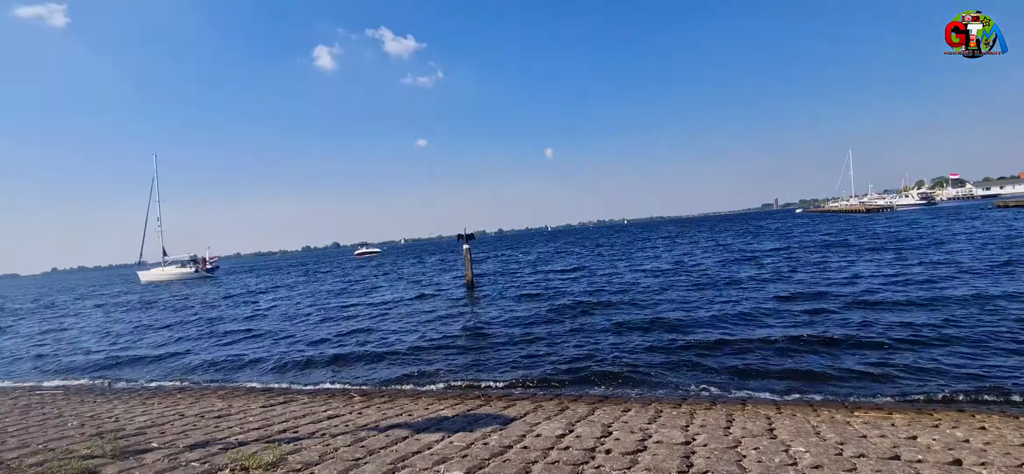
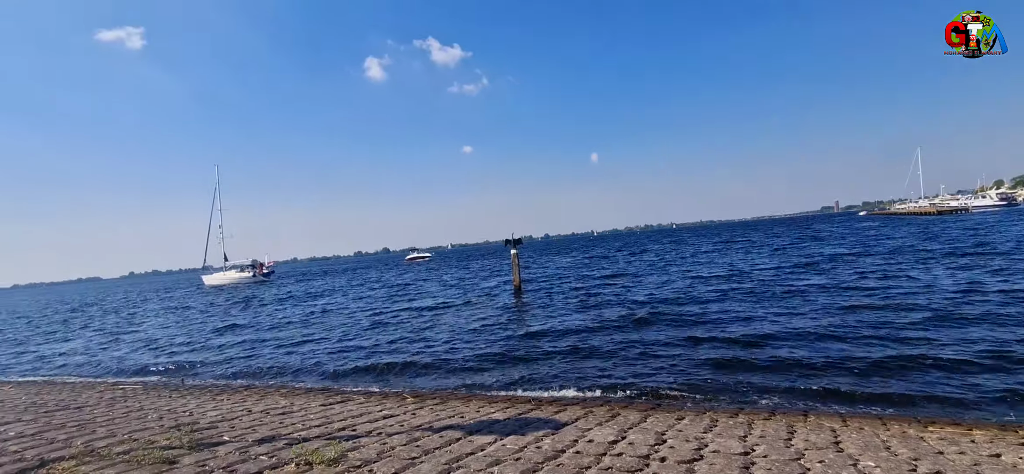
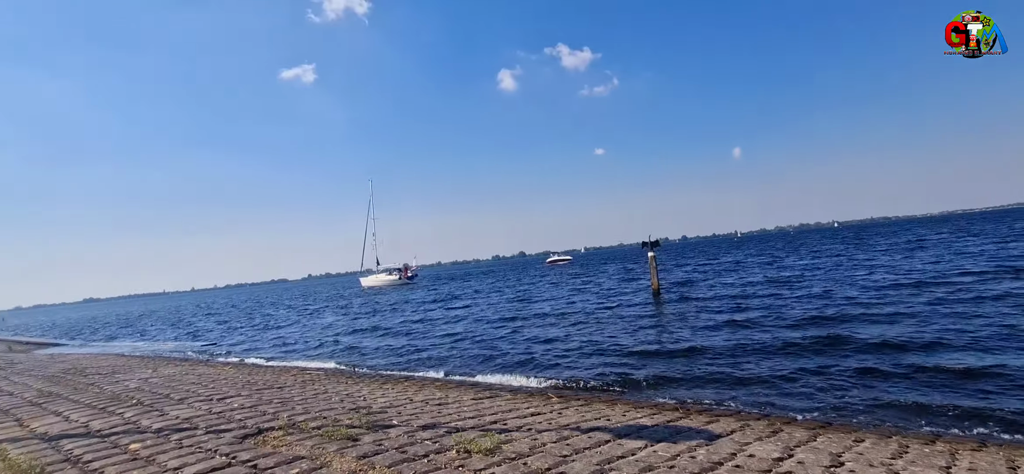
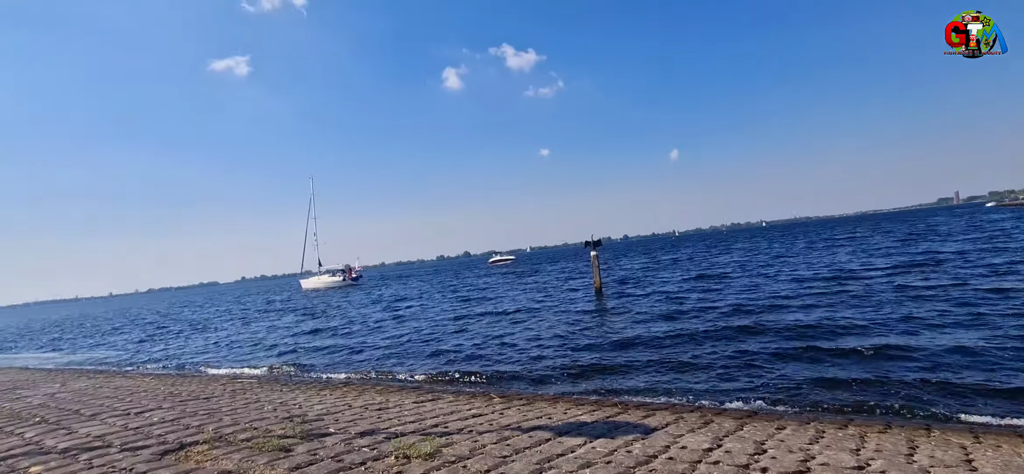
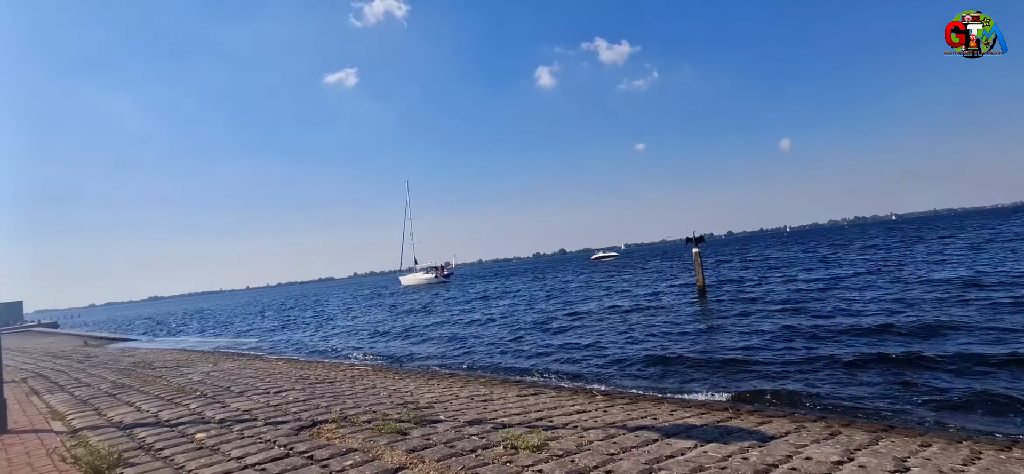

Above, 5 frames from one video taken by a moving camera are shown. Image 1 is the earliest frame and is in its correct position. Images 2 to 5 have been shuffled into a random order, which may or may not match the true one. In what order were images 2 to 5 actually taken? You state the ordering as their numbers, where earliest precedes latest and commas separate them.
2, 4, 3, 5
